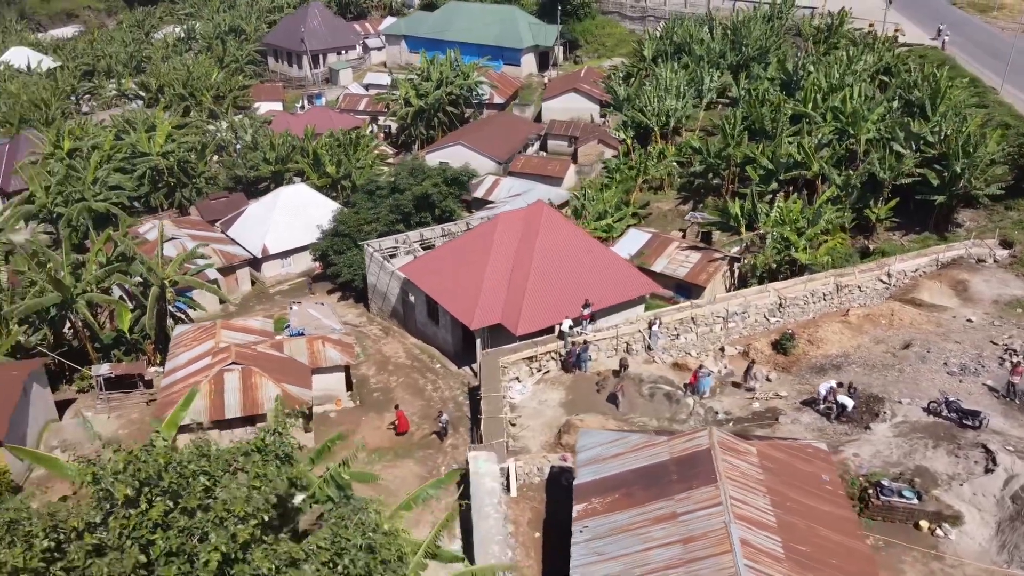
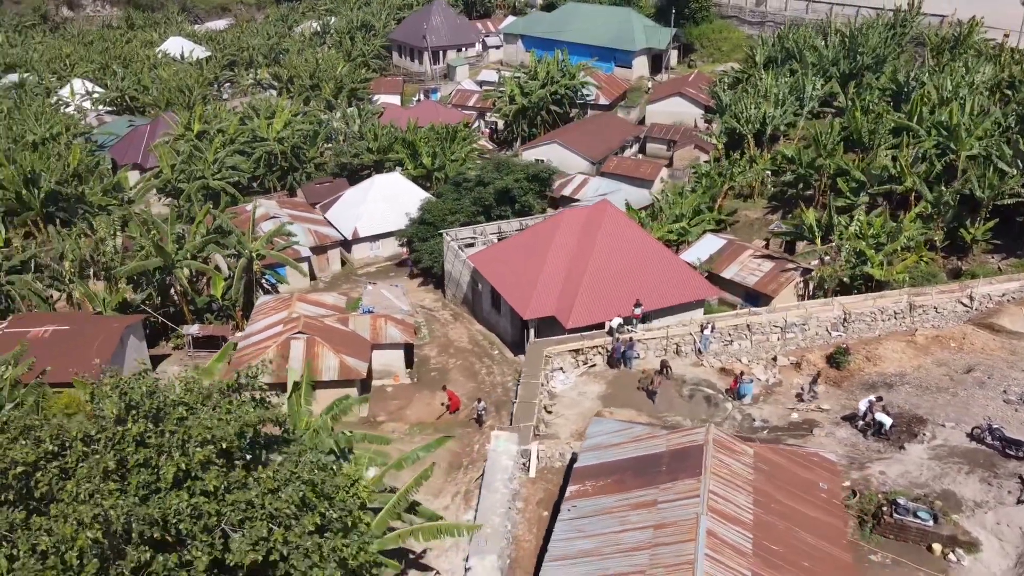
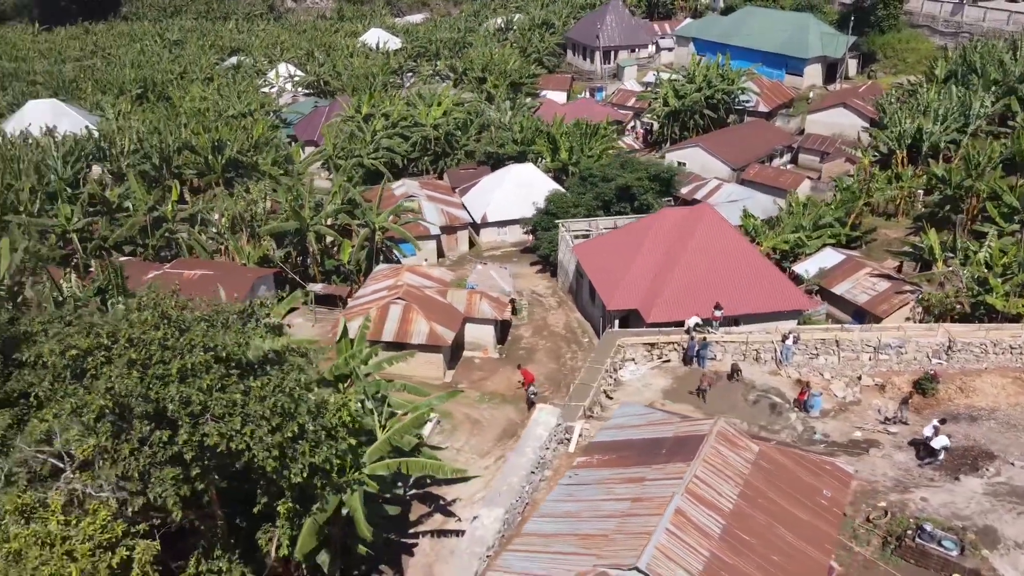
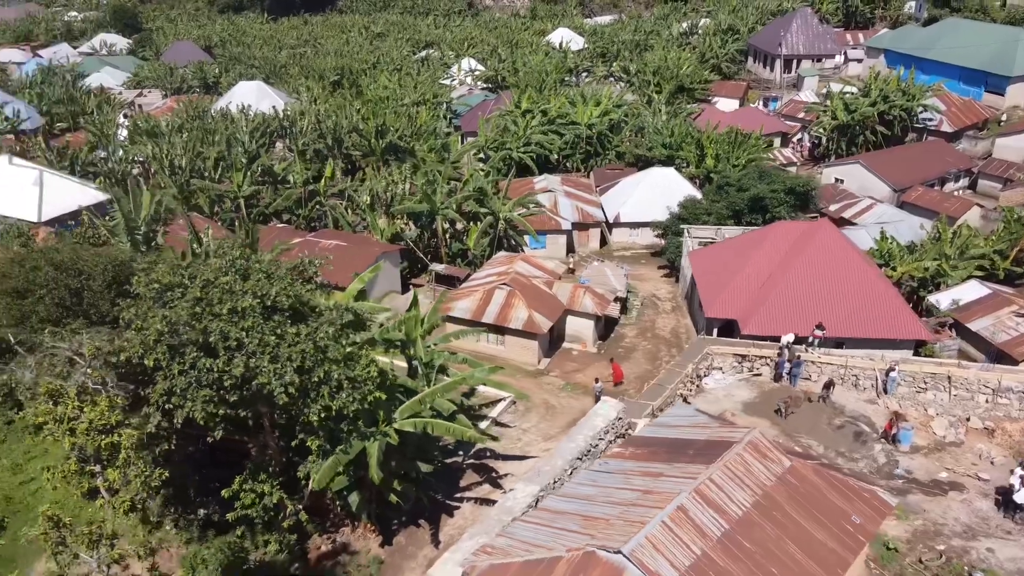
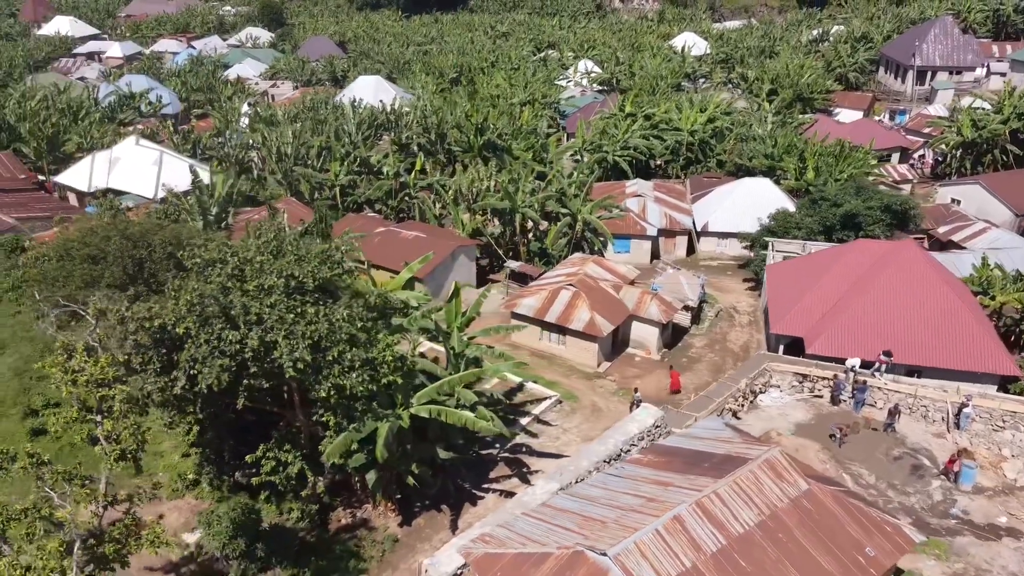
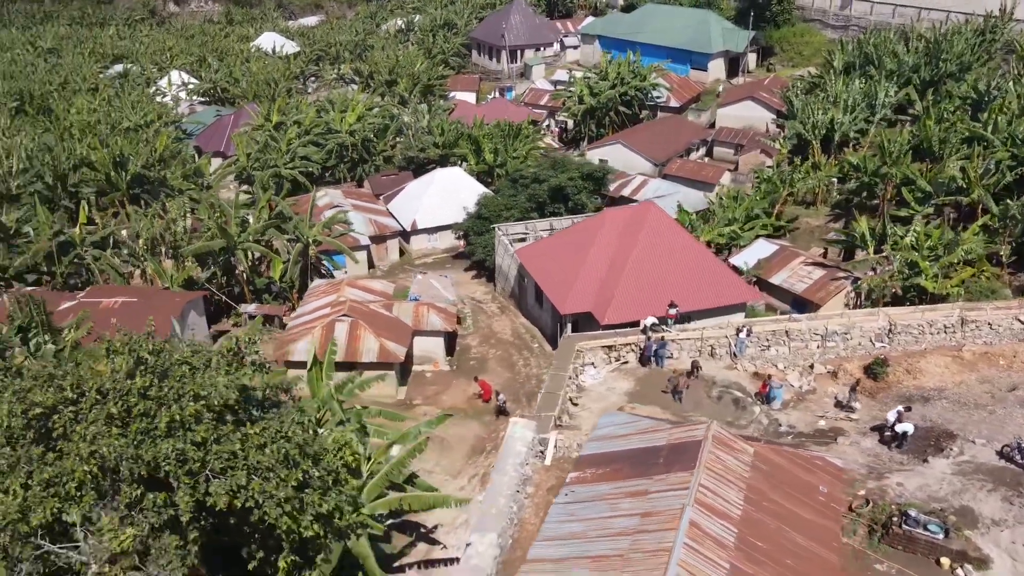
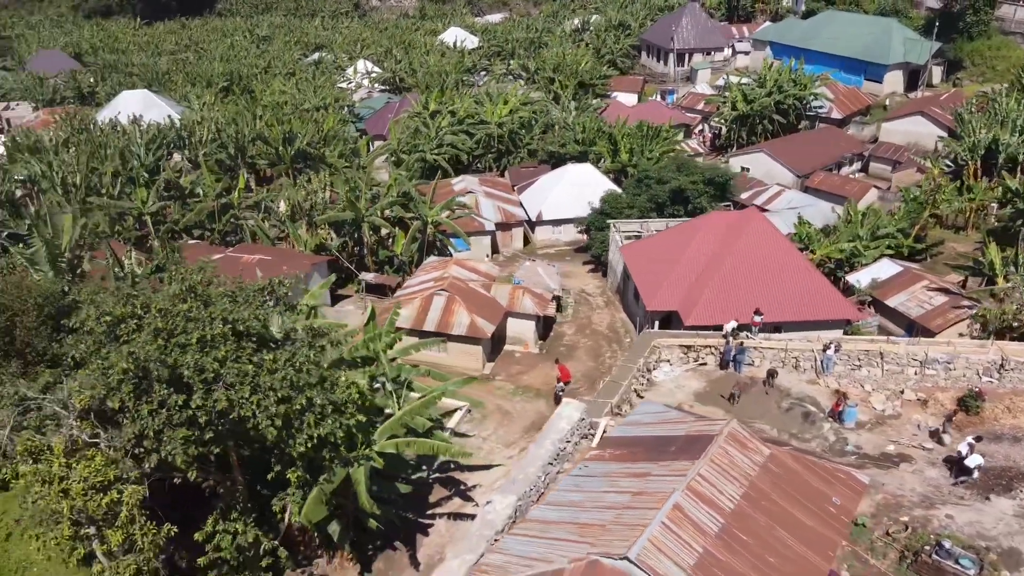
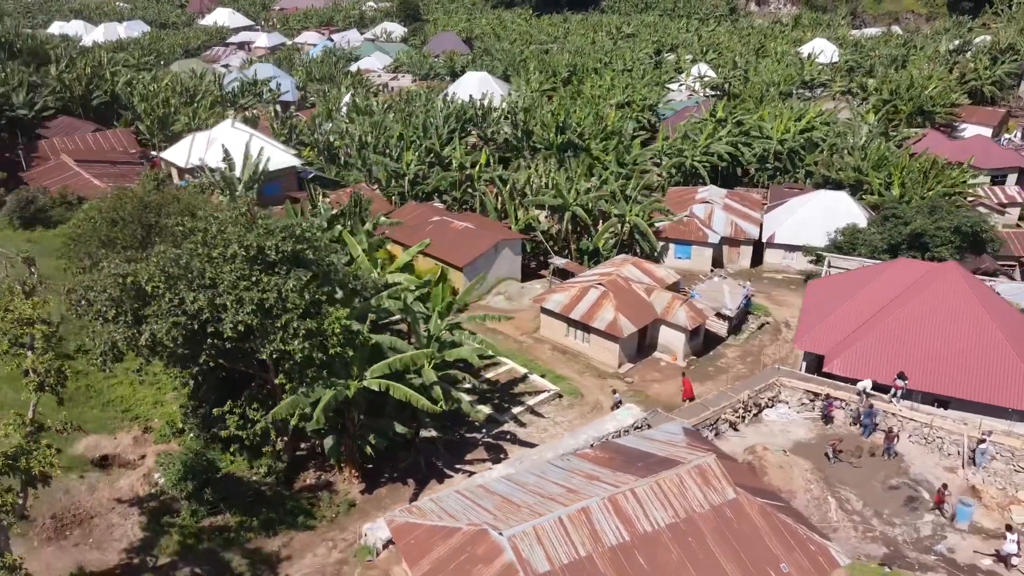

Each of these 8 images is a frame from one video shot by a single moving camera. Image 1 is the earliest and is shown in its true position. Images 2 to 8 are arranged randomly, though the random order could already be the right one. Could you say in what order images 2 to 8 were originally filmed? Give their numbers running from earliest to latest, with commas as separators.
2, 6, 3, 7, 4, 5, 8
